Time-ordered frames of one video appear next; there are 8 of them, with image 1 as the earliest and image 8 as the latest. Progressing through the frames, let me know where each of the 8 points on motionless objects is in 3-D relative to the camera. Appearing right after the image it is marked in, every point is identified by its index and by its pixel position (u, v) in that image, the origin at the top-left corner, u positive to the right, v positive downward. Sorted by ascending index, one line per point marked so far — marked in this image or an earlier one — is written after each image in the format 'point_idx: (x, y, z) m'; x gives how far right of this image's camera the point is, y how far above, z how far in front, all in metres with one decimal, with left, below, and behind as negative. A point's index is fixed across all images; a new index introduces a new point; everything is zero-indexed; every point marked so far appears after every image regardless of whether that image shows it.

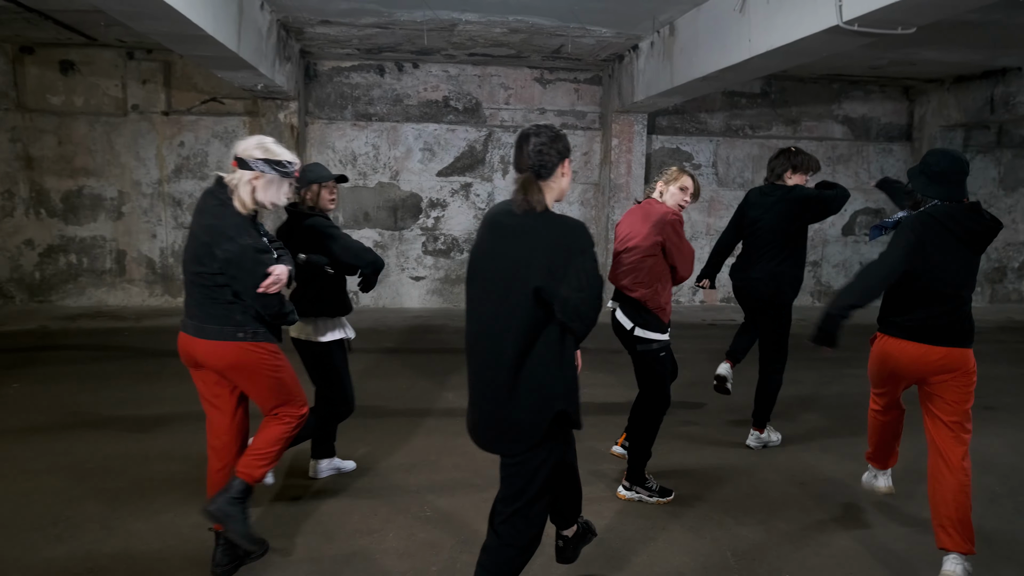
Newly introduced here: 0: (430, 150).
0: (-0.9, +1.5, +6.4) m
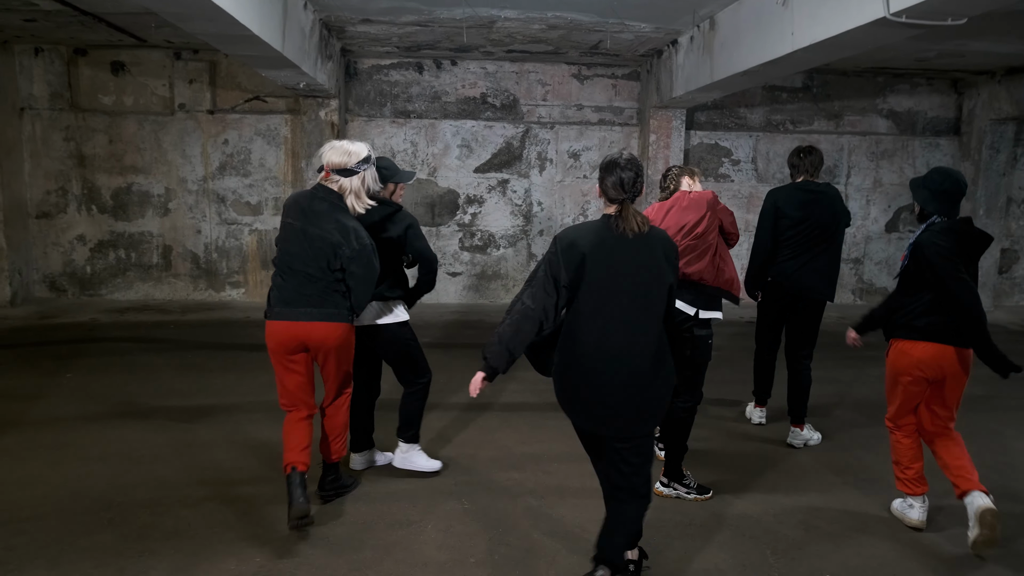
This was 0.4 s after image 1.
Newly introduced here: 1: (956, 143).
0: (-0.5, +1.5, +6.4) m
1: (+5.1, +1.7, +6.8) m
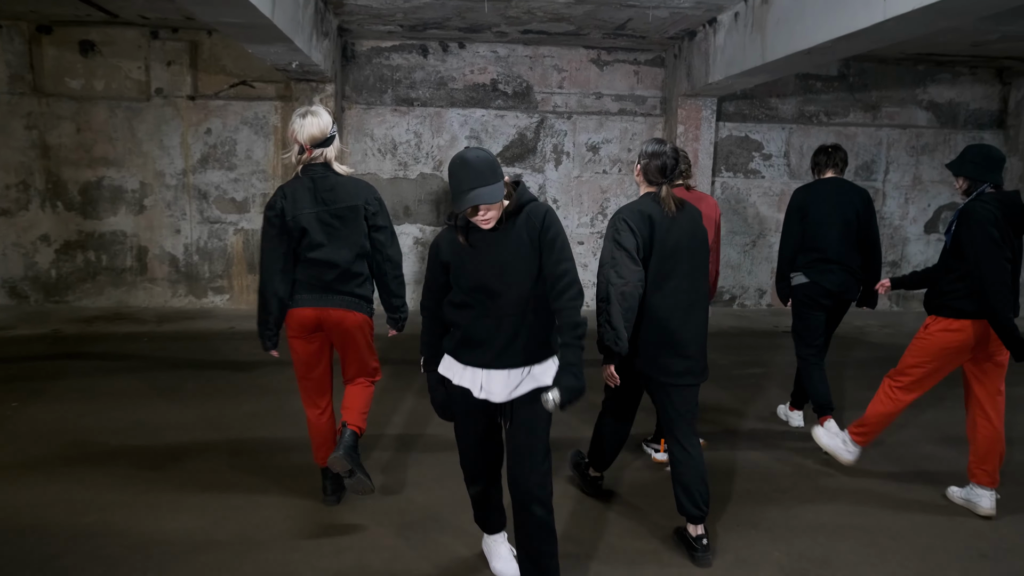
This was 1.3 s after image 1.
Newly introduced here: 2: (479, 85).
0: (-0.4, +1.5, +5.9) m
1: (+5.3, +1.6, +6.3) m
2: (-0.3, +2.0, +5.8) m
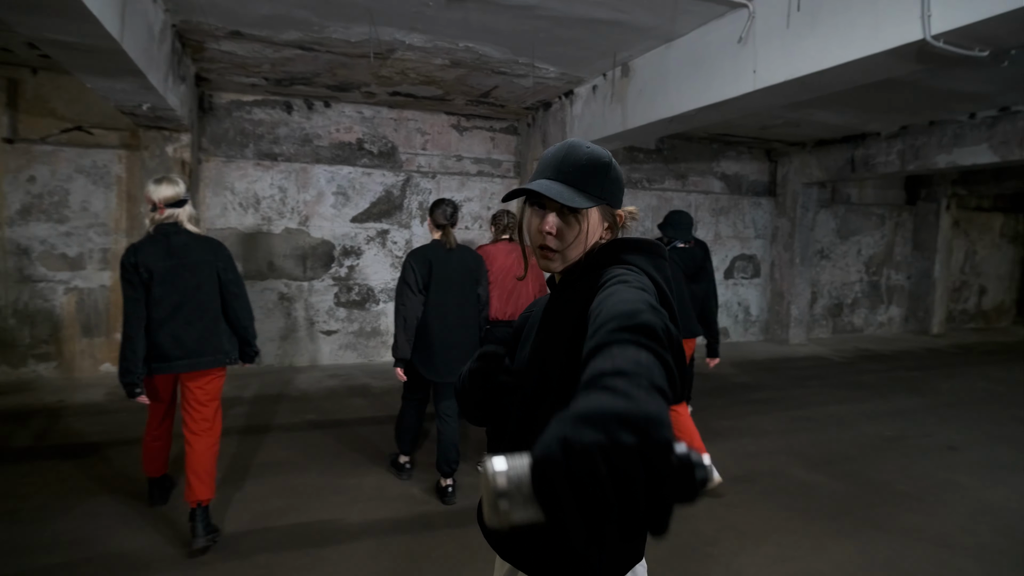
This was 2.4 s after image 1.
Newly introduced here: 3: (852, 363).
0: (-1.7, +0.9, +5.9) m
1: (+3.5, +1.2, +8.0) m
2: (-1.7, +1.5, +6.0) m
3: (+4.0, -0.9, +6.9) m
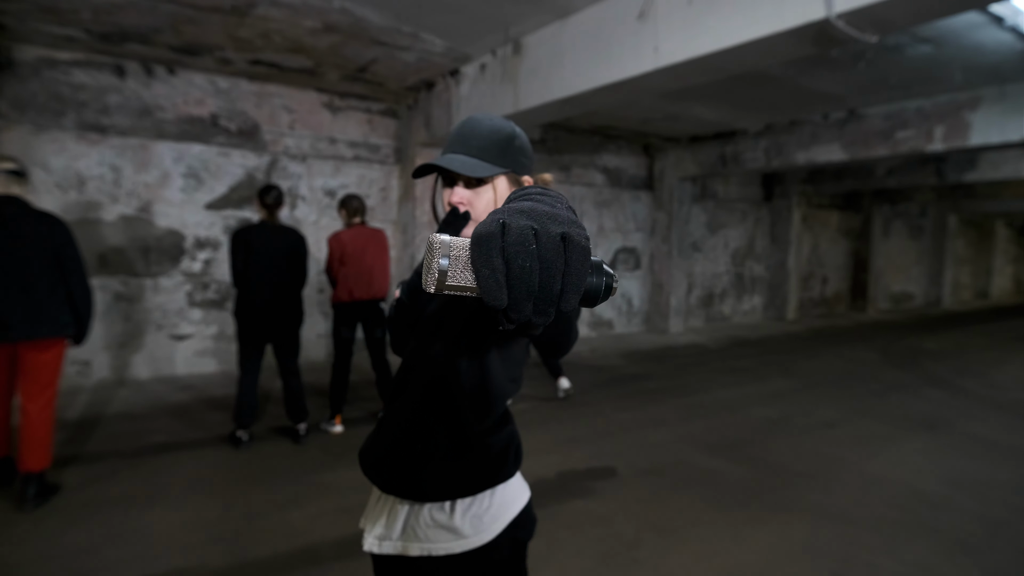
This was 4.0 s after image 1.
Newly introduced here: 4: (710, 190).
0: (-2.8, +1.0, +5.1) m
1: (+1.9, +1.3, +8.2) m
2: (-2.7, +1.5, +5.1) m
3: (+2.7, -0.8, +7.3) m
4: (+2.9, +1.4, +8.7) m
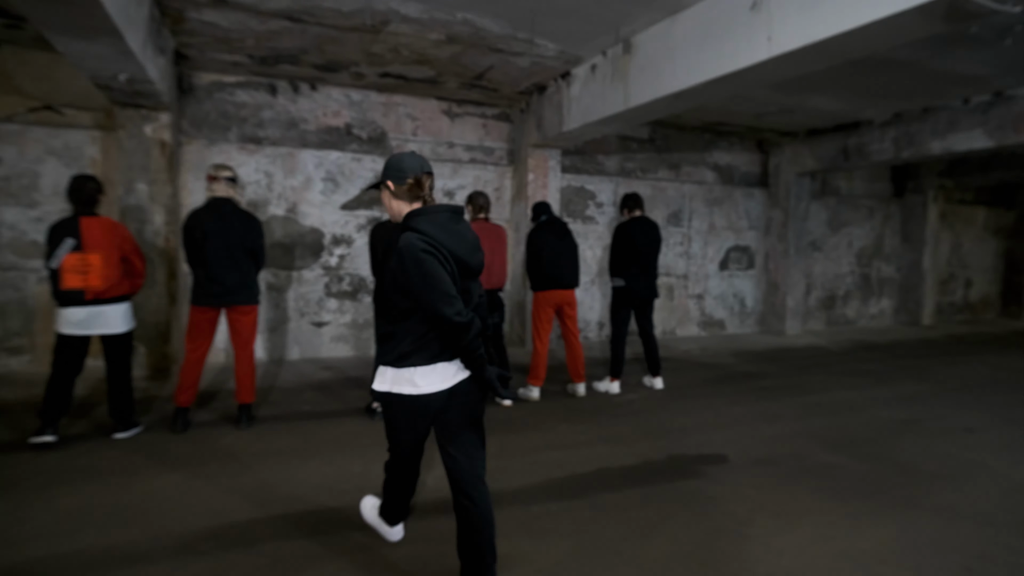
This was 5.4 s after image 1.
0: (-1.7, +1.0, +5.7) m
1: (+3.4, +1.3, +7.9) m
2: (-1.7, +1.6, +5.7) m
3: (+3.9, -0.8, +6.9) m
4: (+4.5, +1.4, +8.2) m
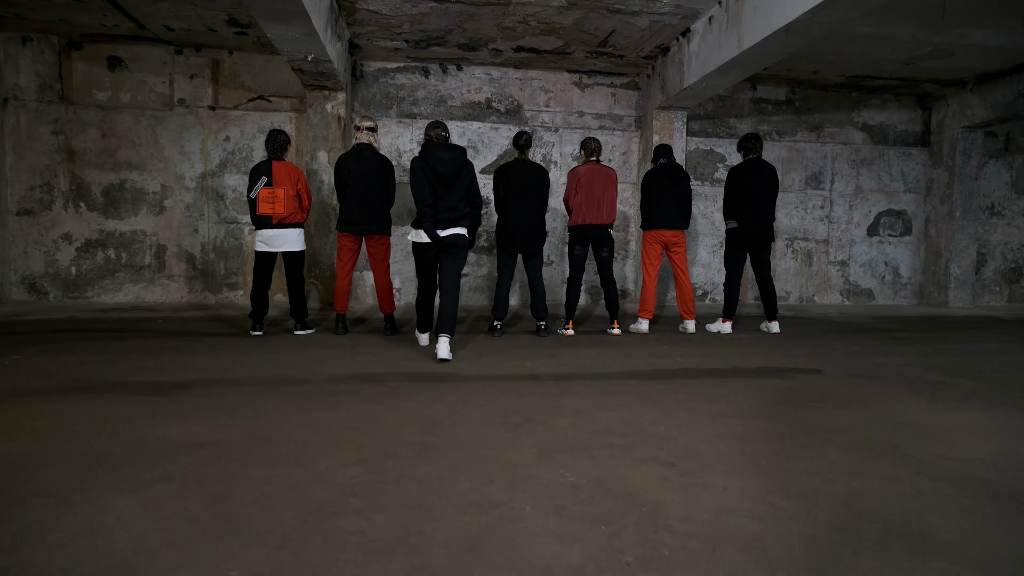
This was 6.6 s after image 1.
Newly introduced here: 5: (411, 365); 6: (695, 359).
0: (-0.4, +1.5, +6.5) m
1: (+5.1, +1.7, +7.3) m
2: (-0.4, +2.0, +6.5) m
3: (+5.3, -0.4, +6.1) m
4: (+6.2, +1.8, +7.3) m
5: (-0.6, -0.4, +3.4) m
6: (+1.2, -0.5, +3.7) m
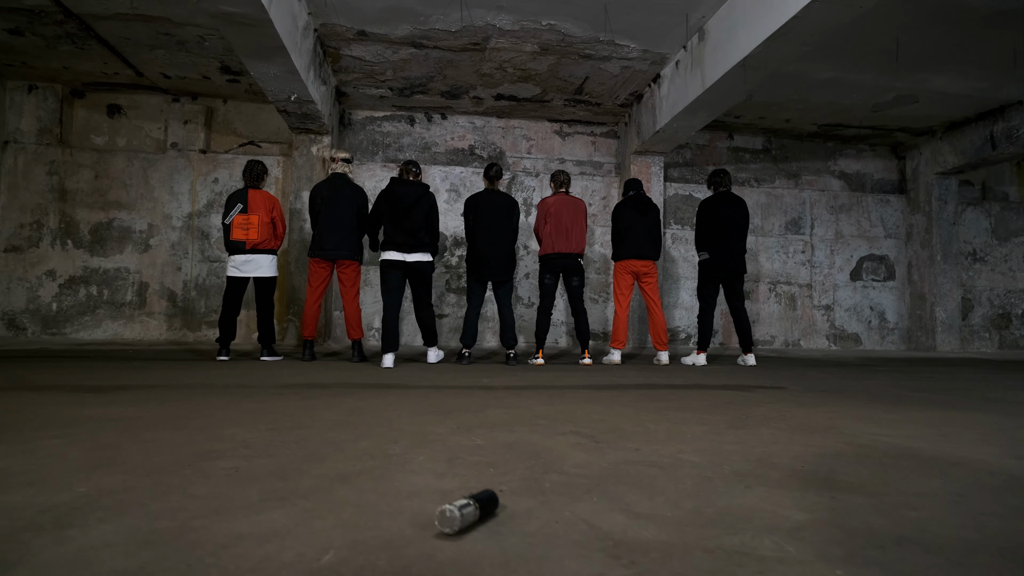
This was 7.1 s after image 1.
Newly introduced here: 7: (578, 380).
0: (-0.6, +1.1, +6.6) m
1: (+4.9, +1.1, +7.4) m
2: (-0.6, +1.6, +6.7) m
3: (+5.1, -0.8, +6.0) m
4: (+6.0, +1.2, +7.4) m
5: (-0.8, -0.5, +3.4) m
6: (+0.9, -0.6, +3.7) m
7: (+0.4, -0.5, +3.5) m
